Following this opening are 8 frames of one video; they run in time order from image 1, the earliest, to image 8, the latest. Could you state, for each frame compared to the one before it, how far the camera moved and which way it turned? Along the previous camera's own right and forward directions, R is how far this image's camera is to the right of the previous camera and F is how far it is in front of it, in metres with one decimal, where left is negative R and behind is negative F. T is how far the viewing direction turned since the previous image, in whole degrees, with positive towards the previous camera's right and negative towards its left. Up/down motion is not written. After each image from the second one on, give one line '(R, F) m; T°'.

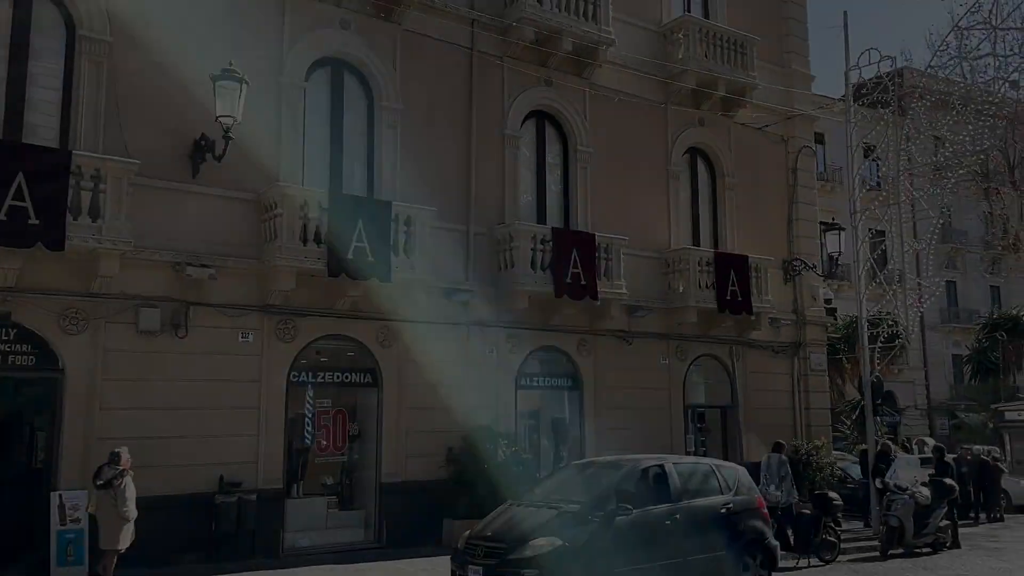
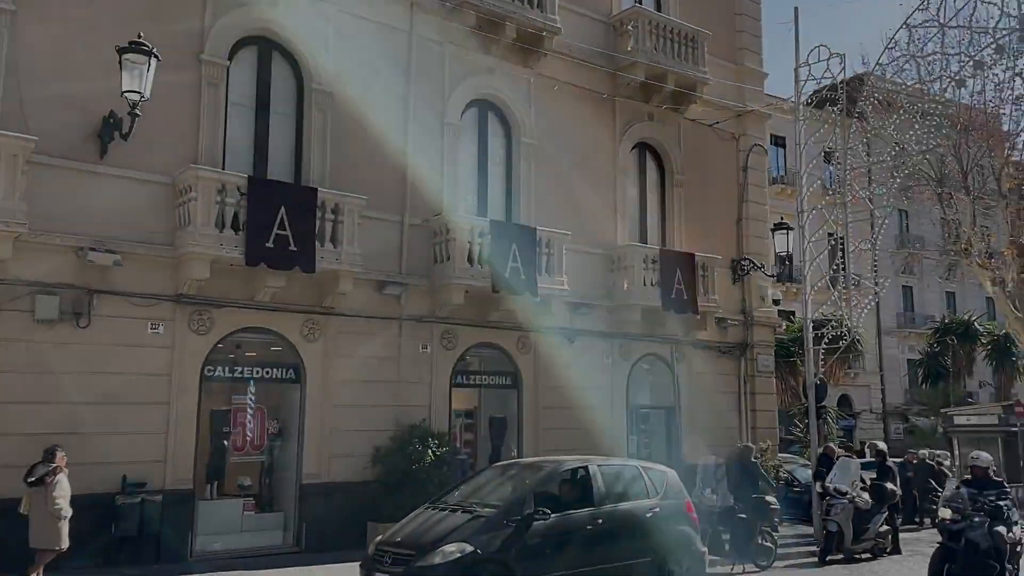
(+0.6, +0.5) m; +2°
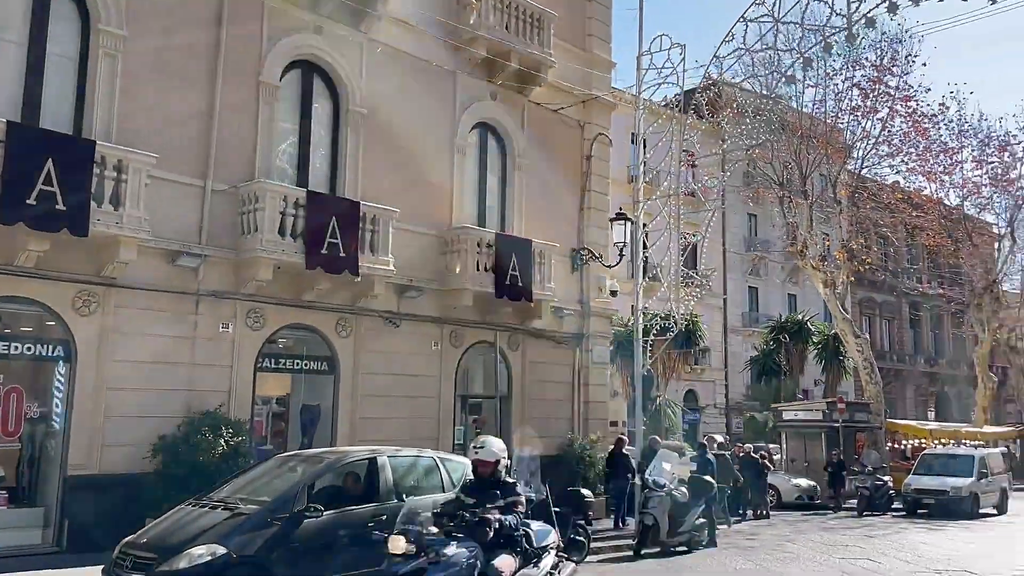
(+0.9, +0.8) m; +9°
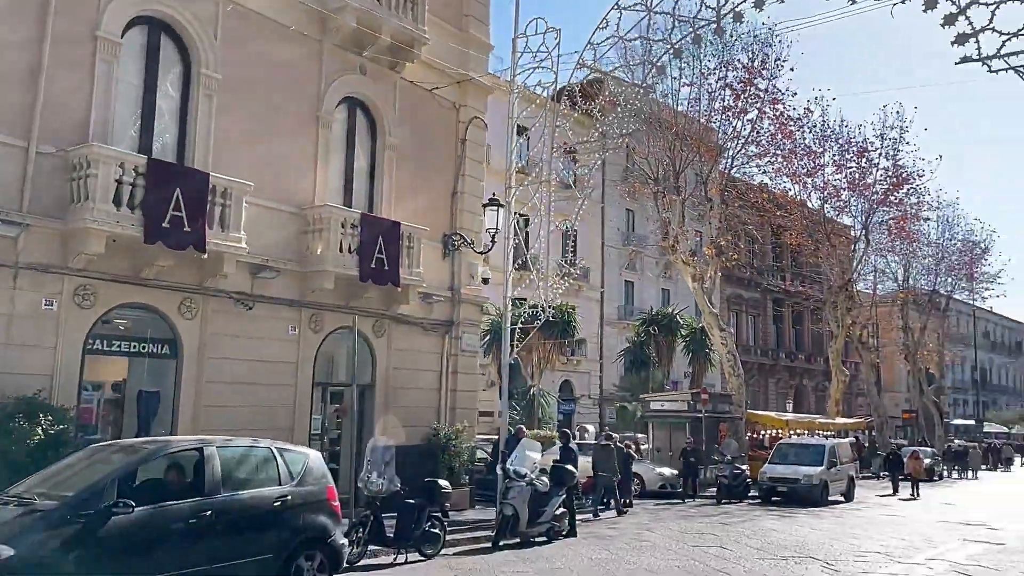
(+0.4, +0.4) m; +8°
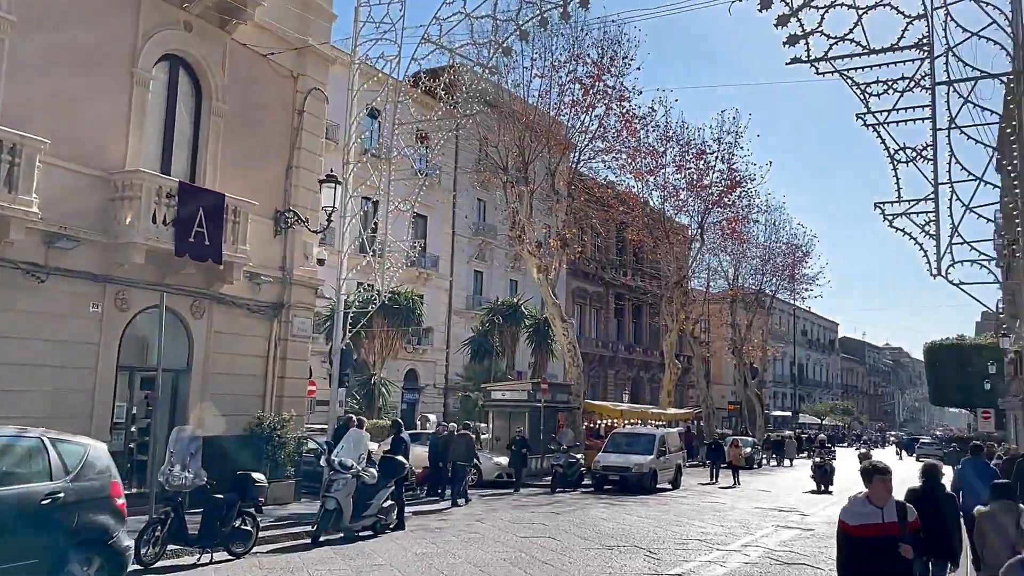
(+0.3, +0.5) m; +10°
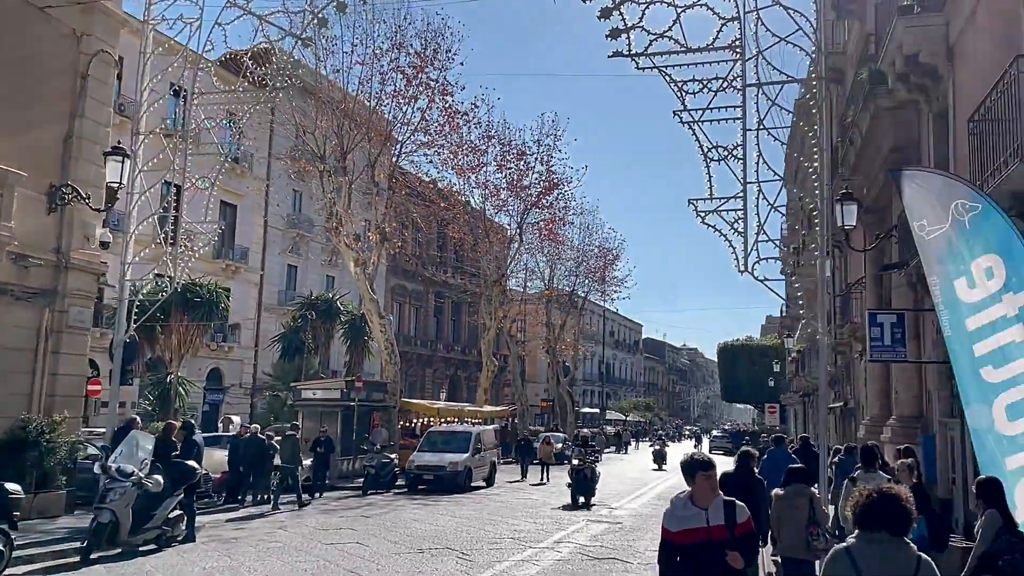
(+0.1, +0.6) m; +12°
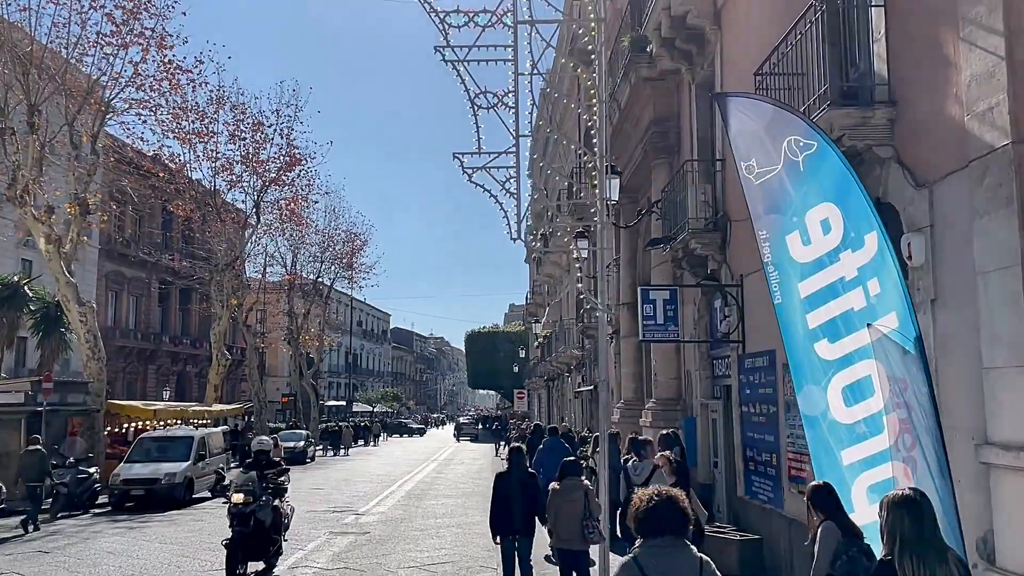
(+0.2, +1.9) m; +17°
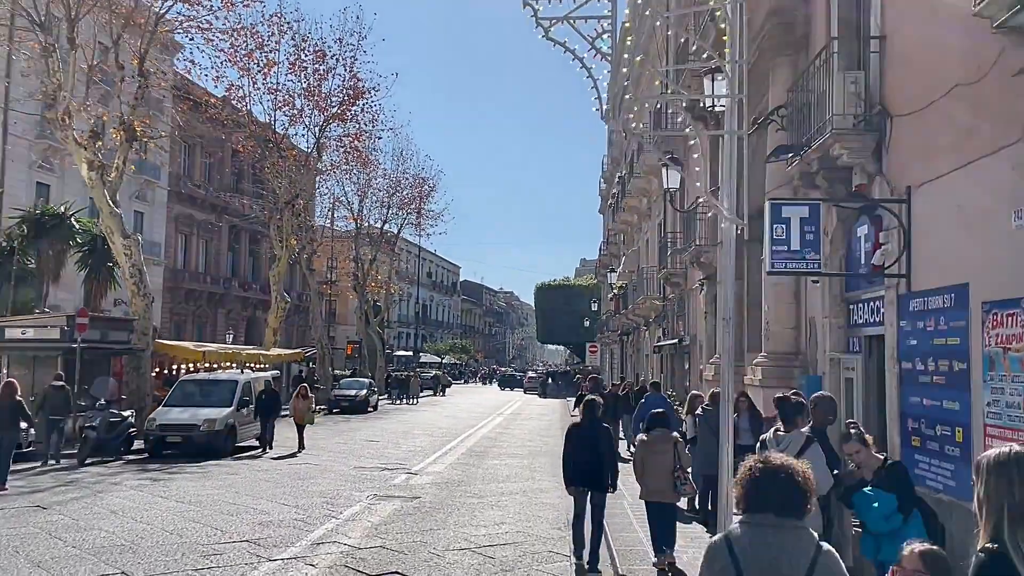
(-0.1, +2.4) m; -5°
